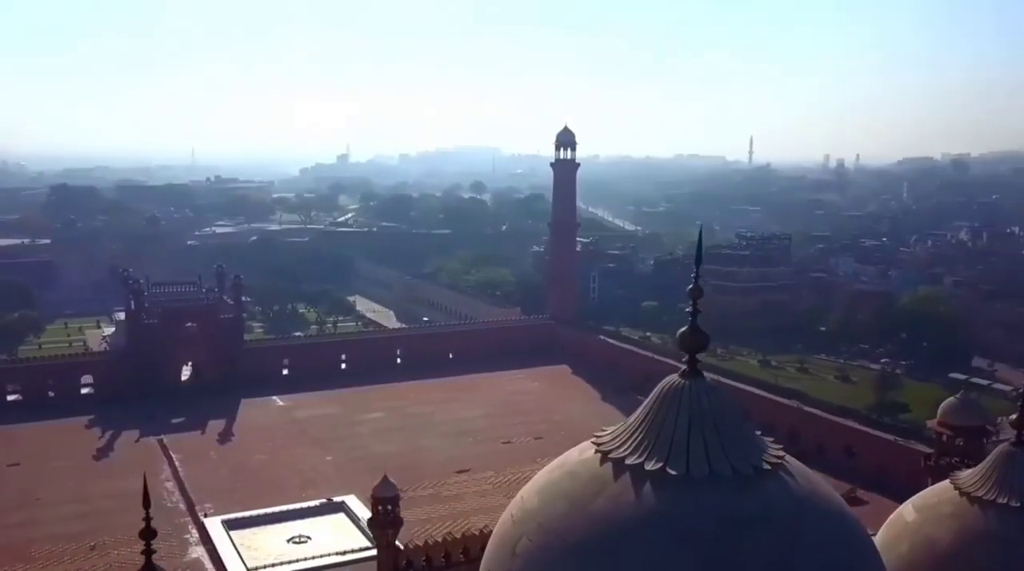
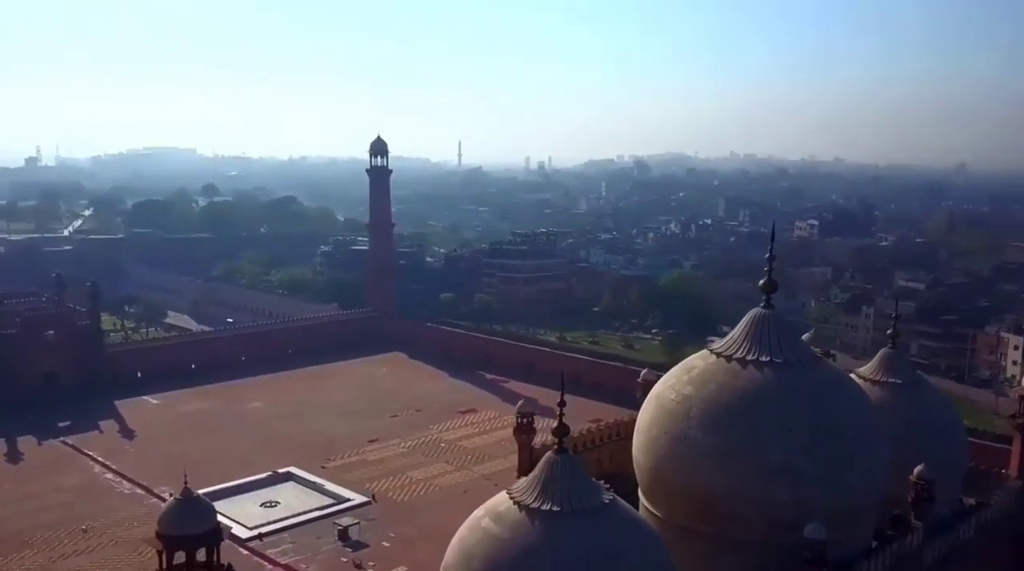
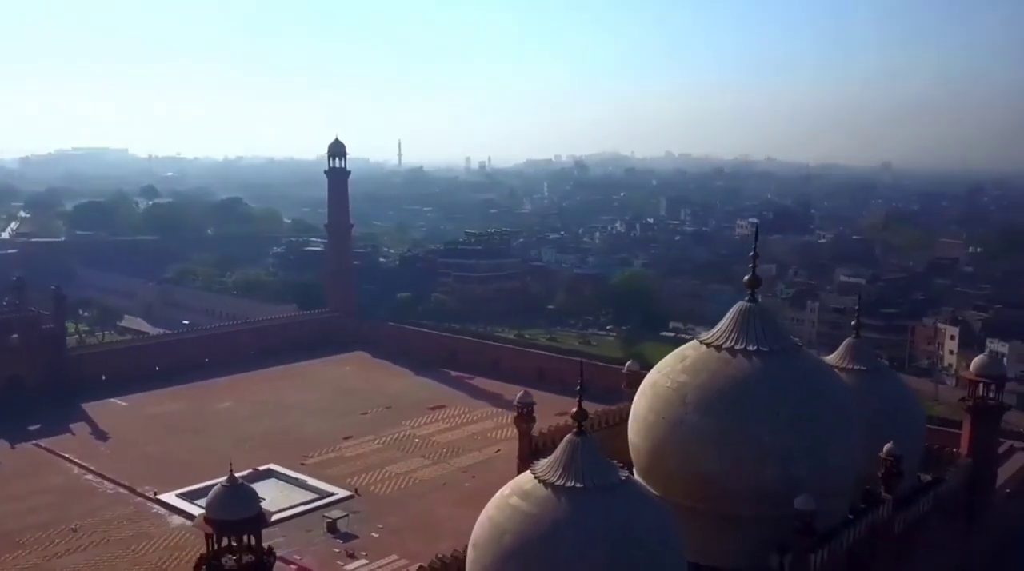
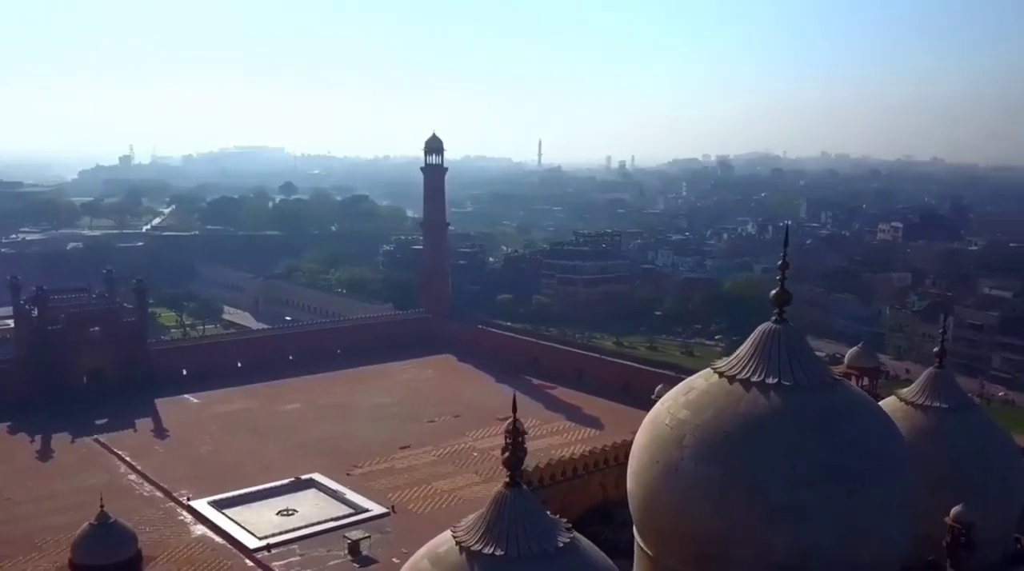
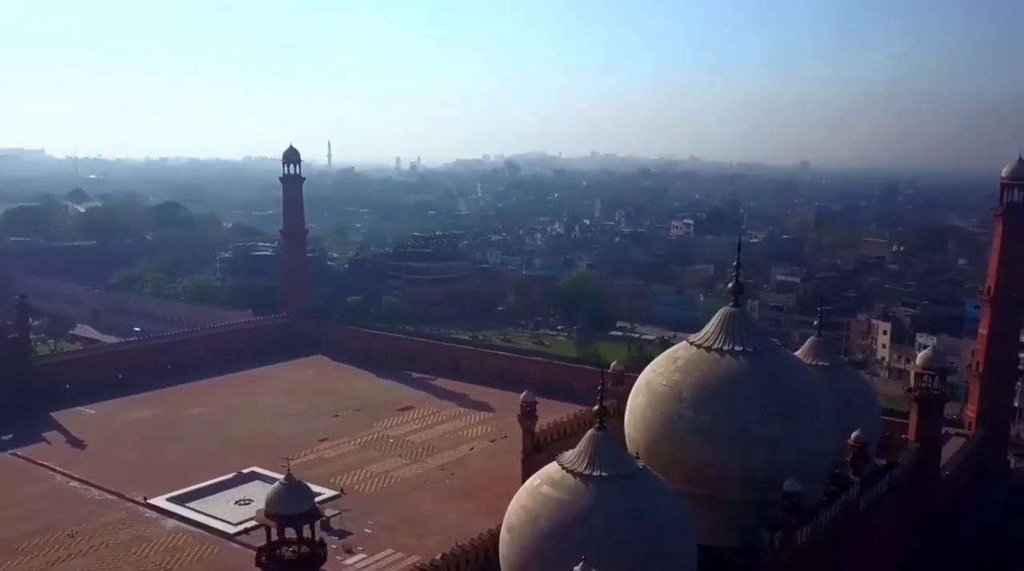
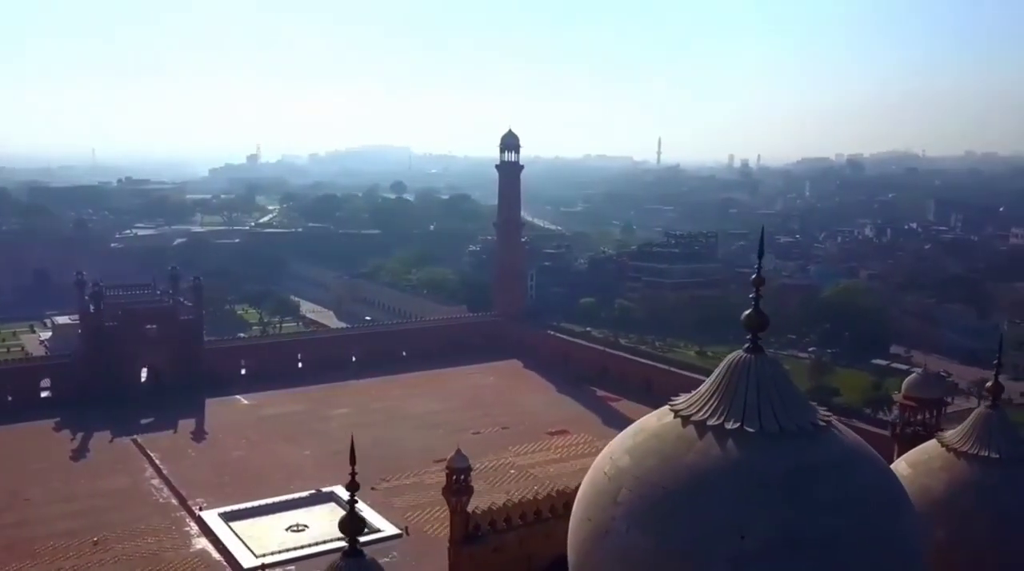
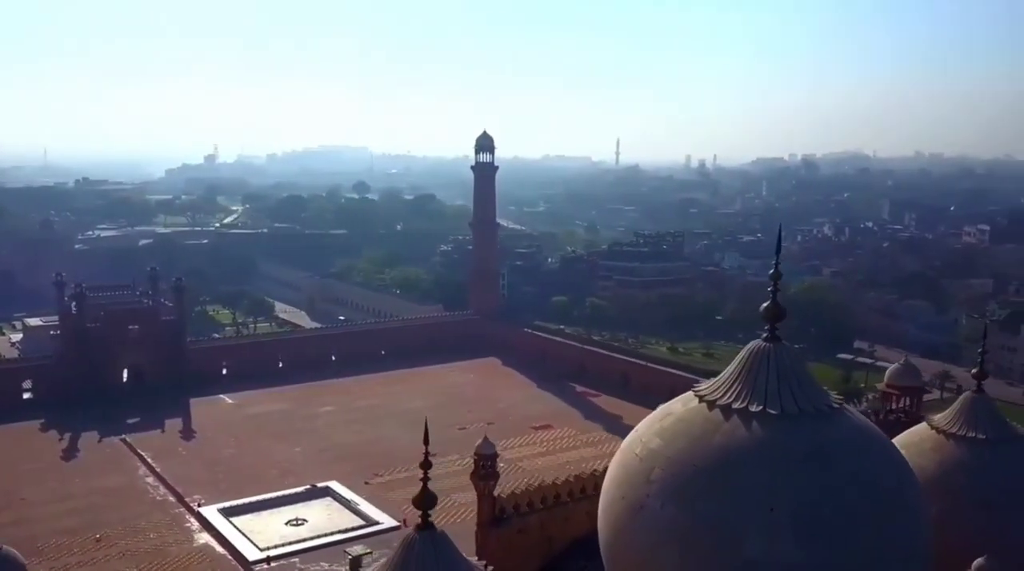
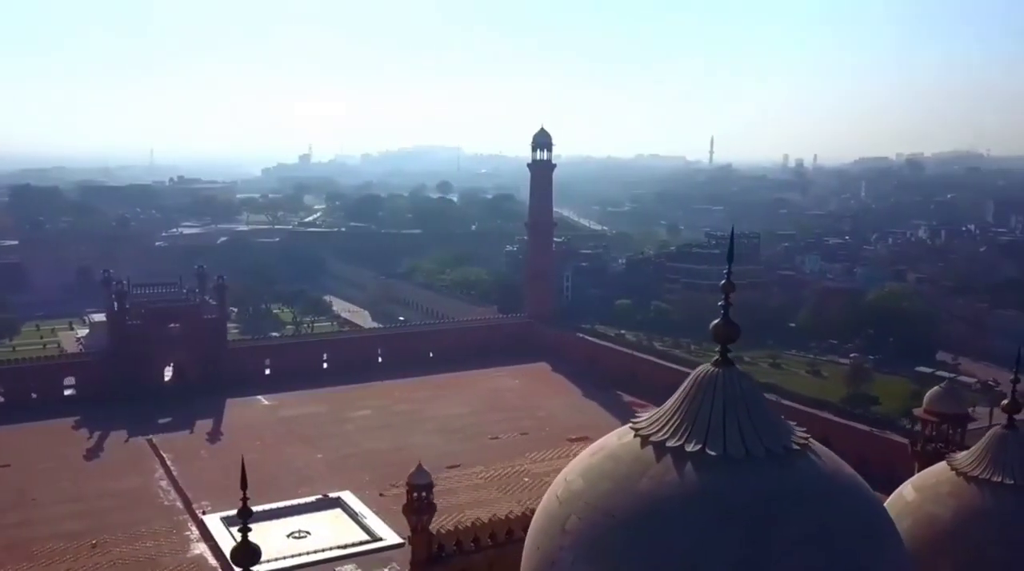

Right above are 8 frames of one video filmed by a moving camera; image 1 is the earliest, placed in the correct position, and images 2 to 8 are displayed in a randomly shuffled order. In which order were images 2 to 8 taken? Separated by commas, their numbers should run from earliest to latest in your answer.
8, 6, 7, 4, 2, 3, 5
